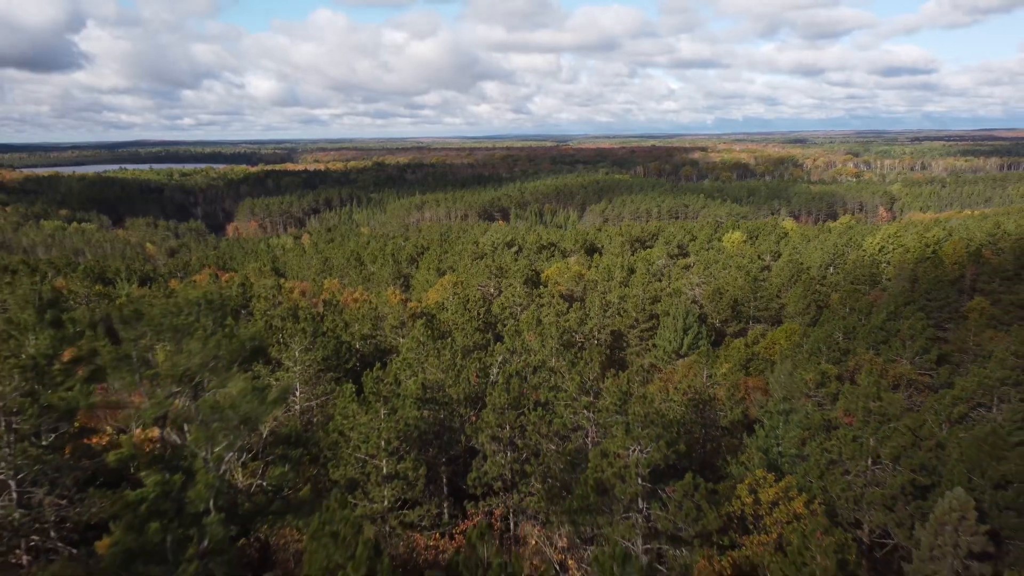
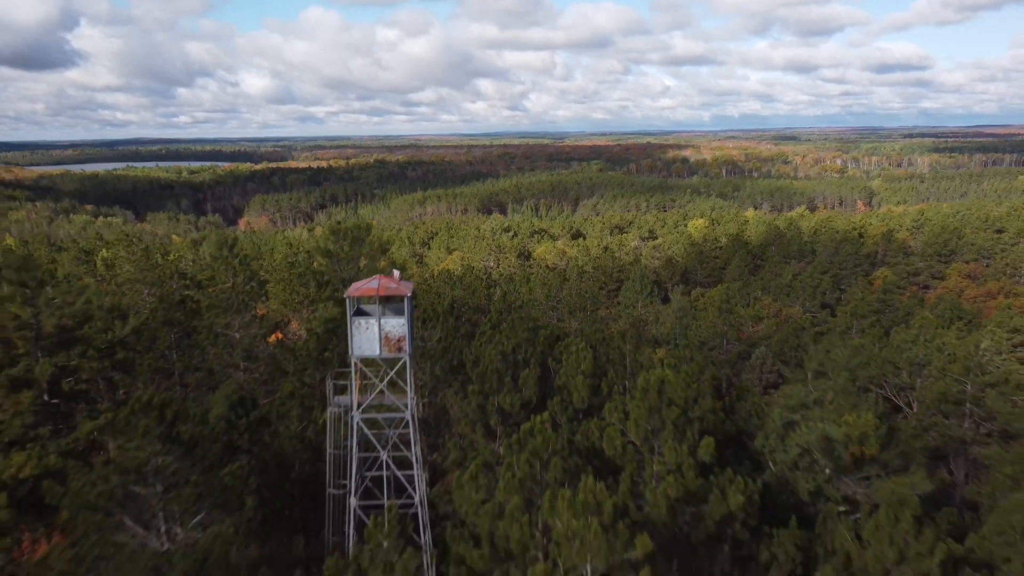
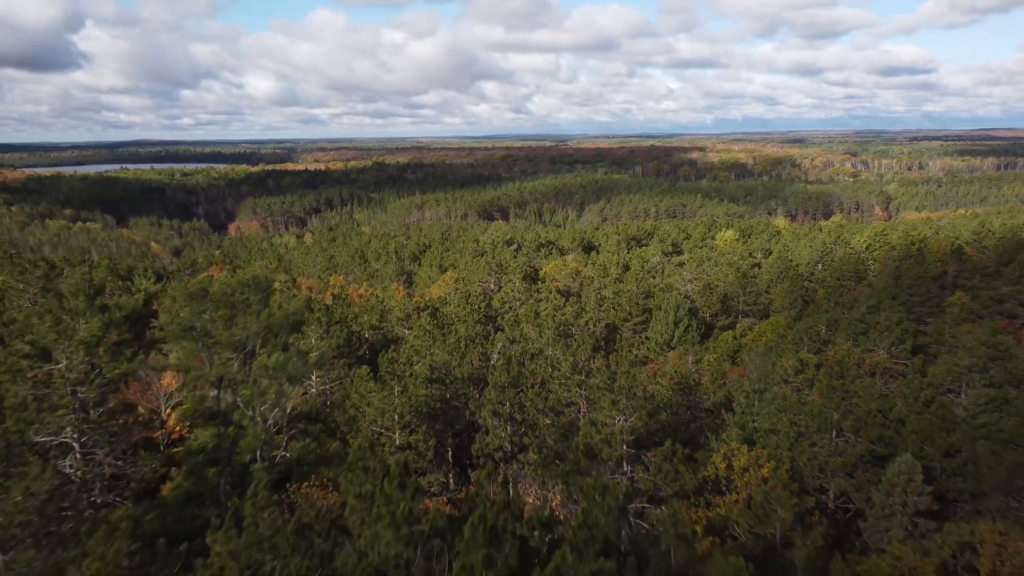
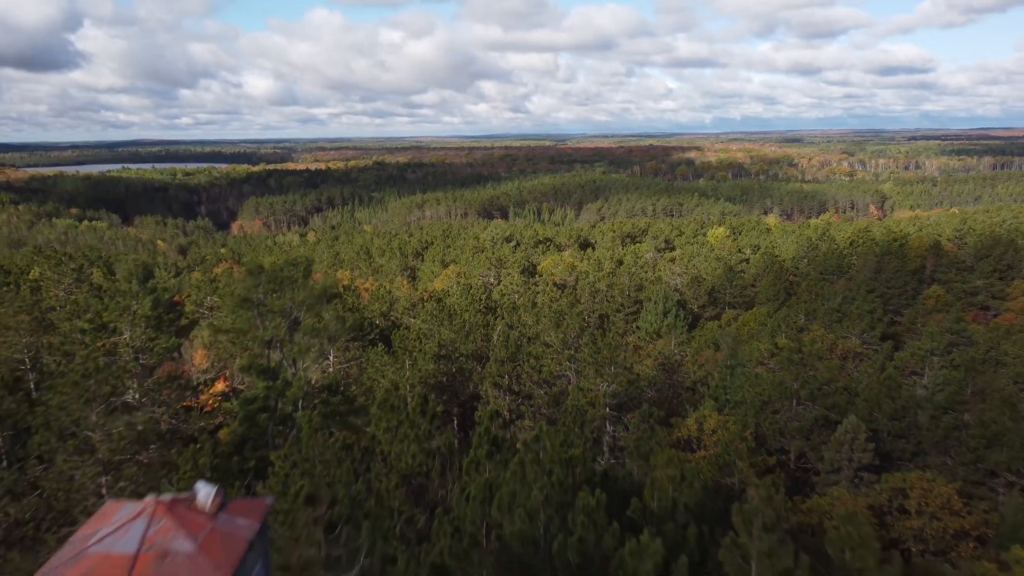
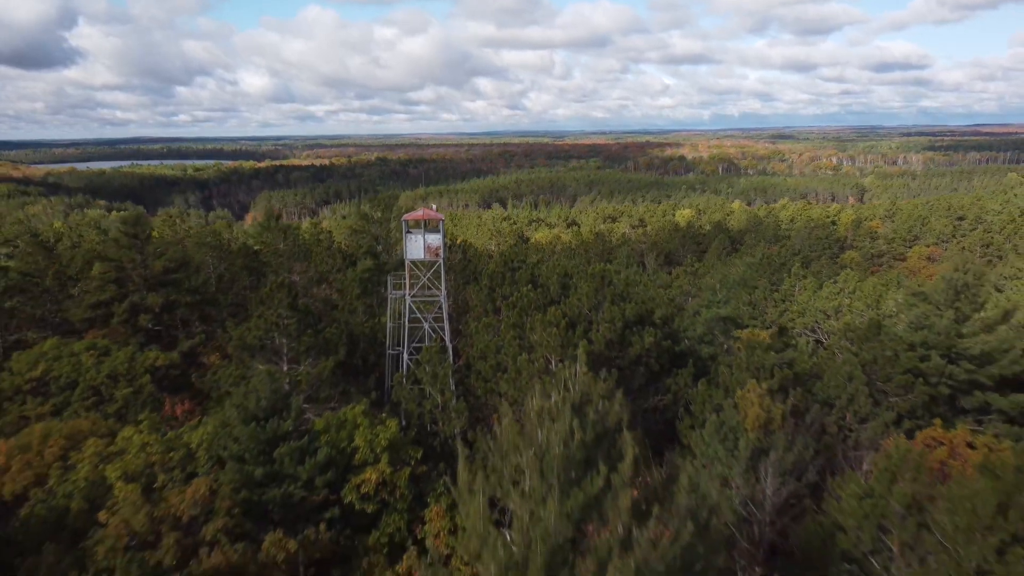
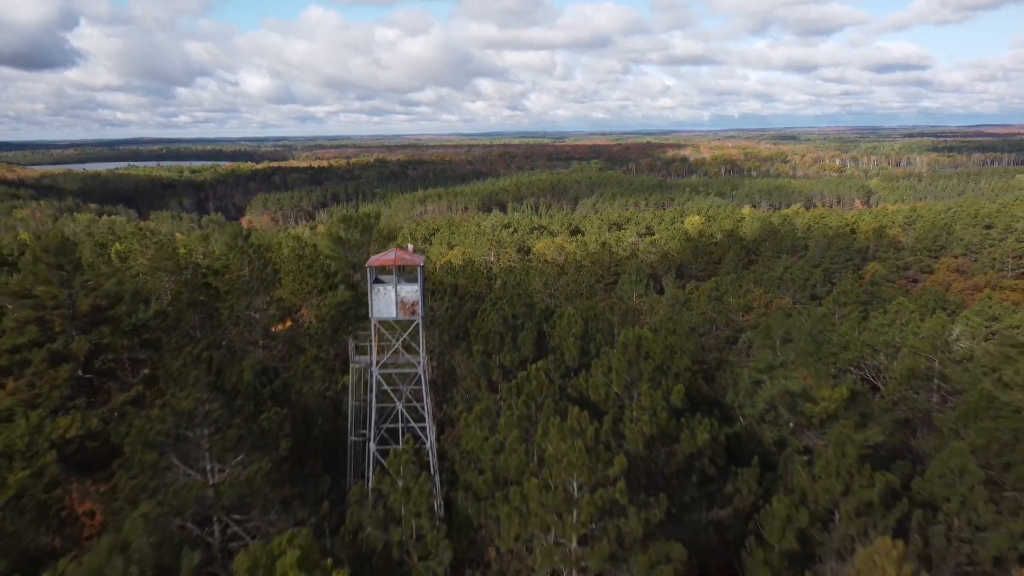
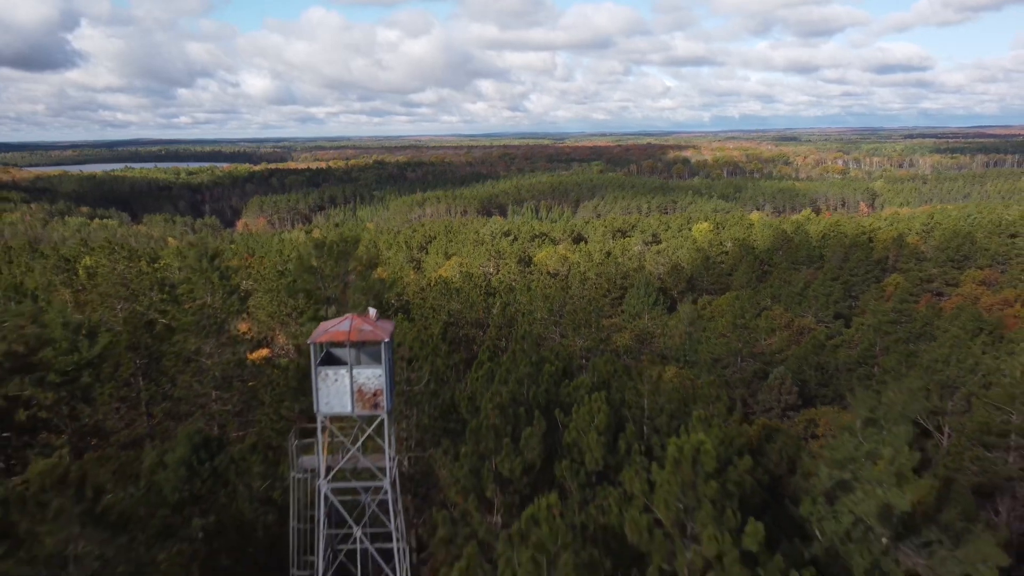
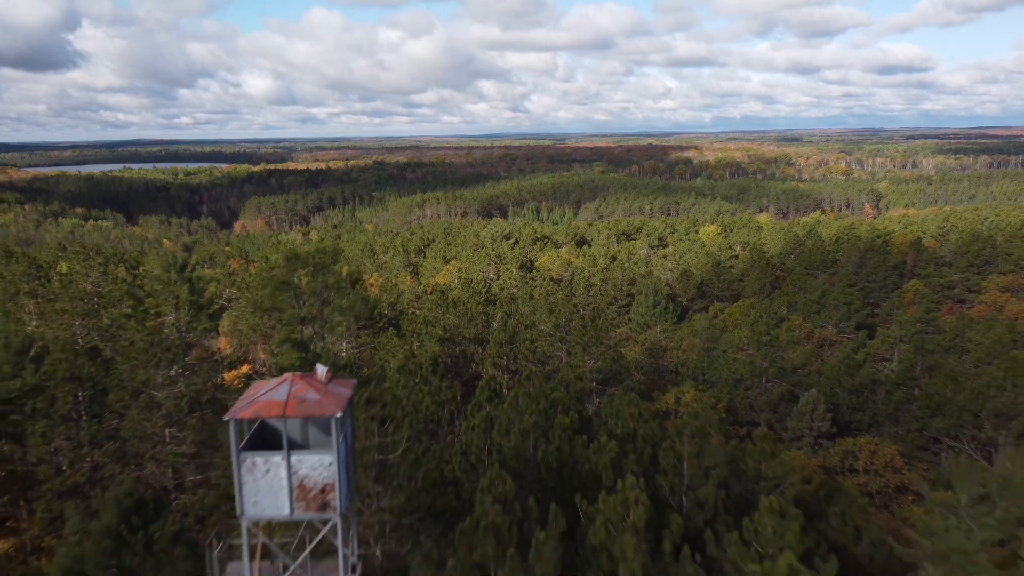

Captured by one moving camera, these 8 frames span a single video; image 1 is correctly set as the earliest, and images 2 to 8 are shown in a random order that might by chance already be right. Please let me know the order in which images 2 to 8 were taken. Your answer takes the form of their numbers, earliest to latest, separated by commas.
3, 4, 8, 7, 2, 6, 5
